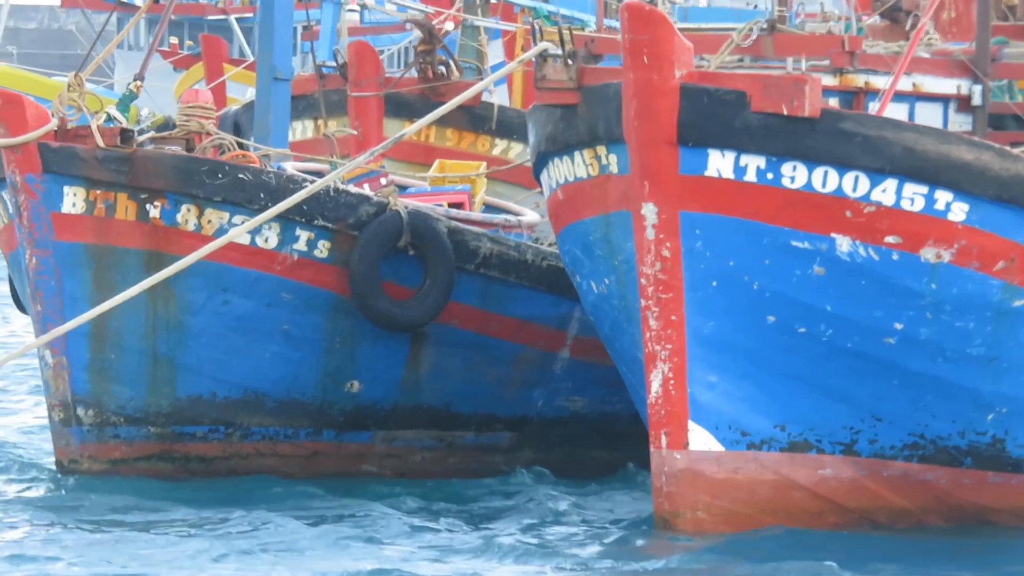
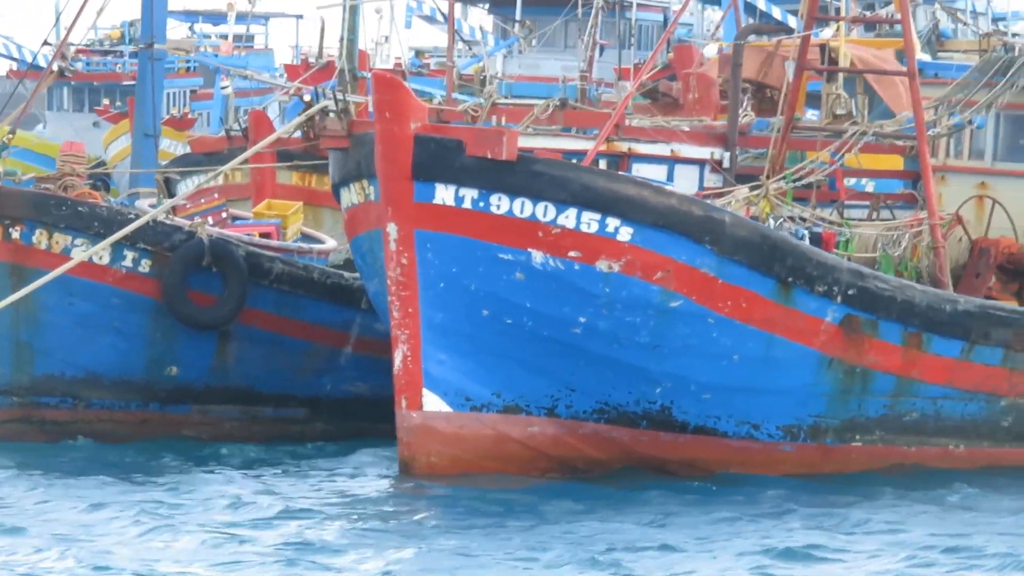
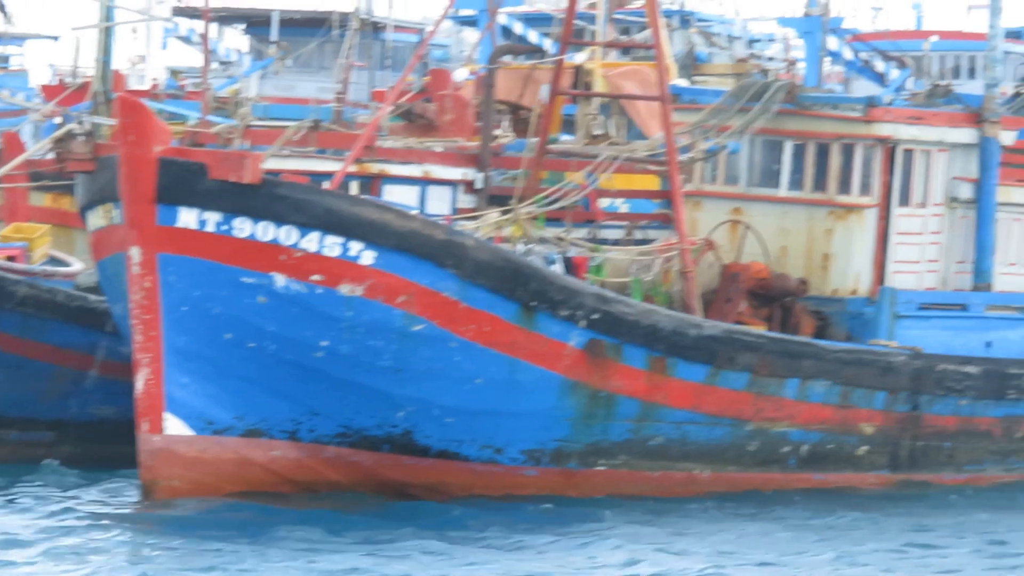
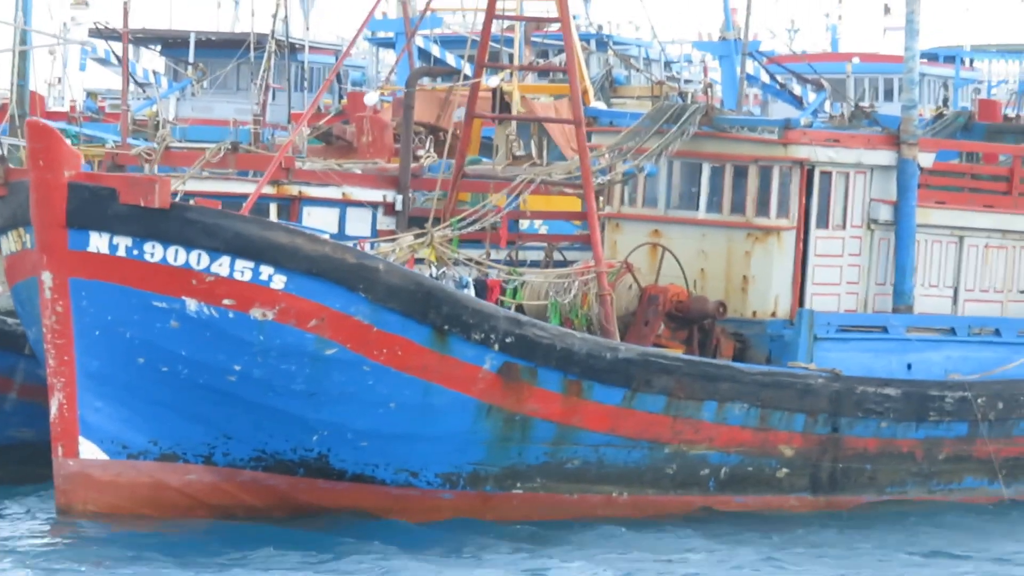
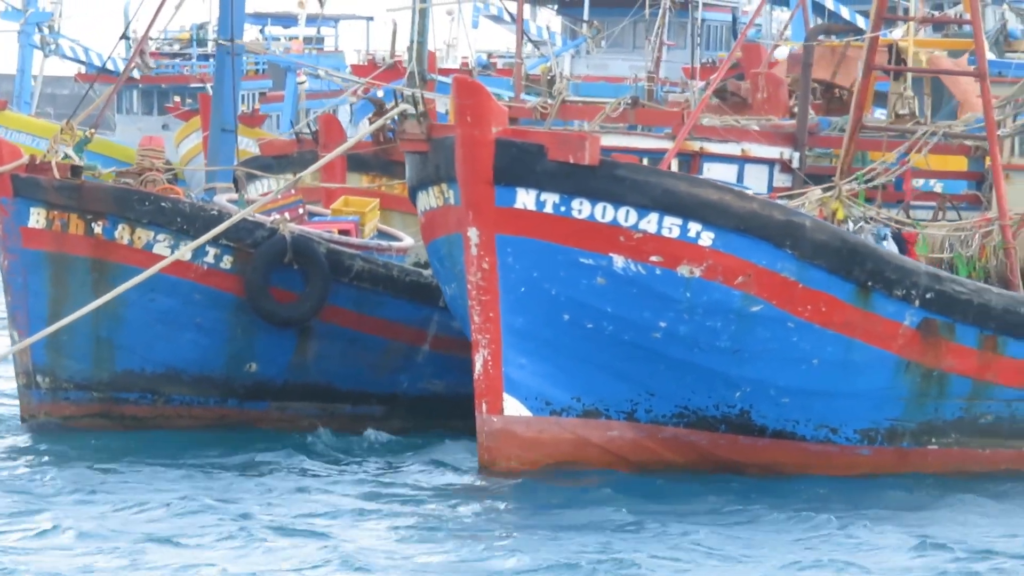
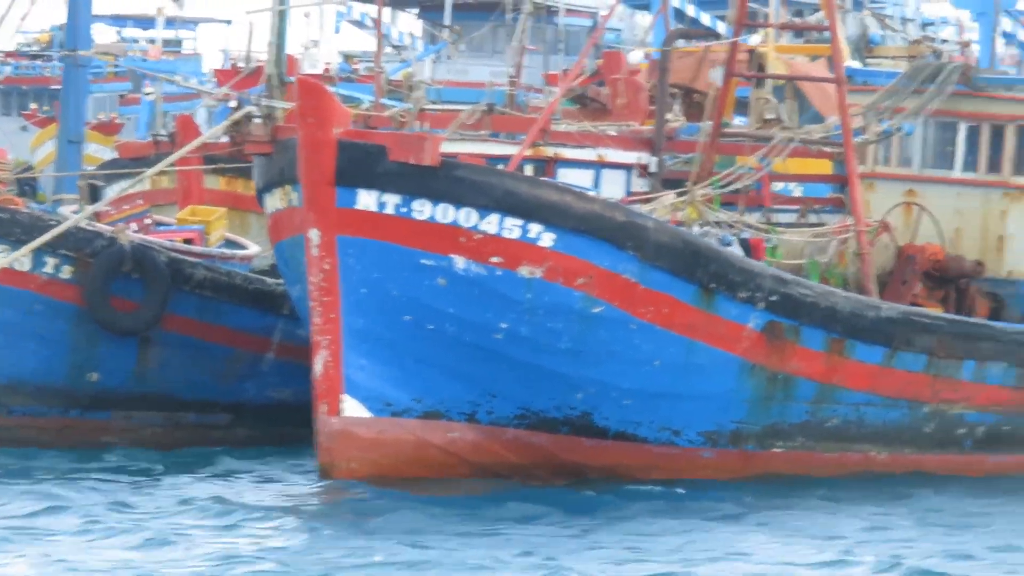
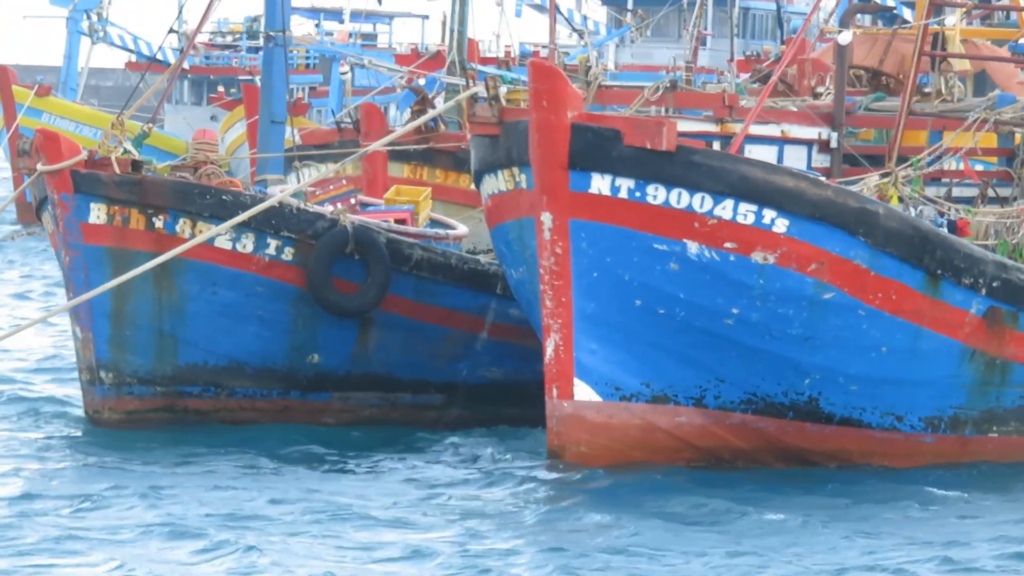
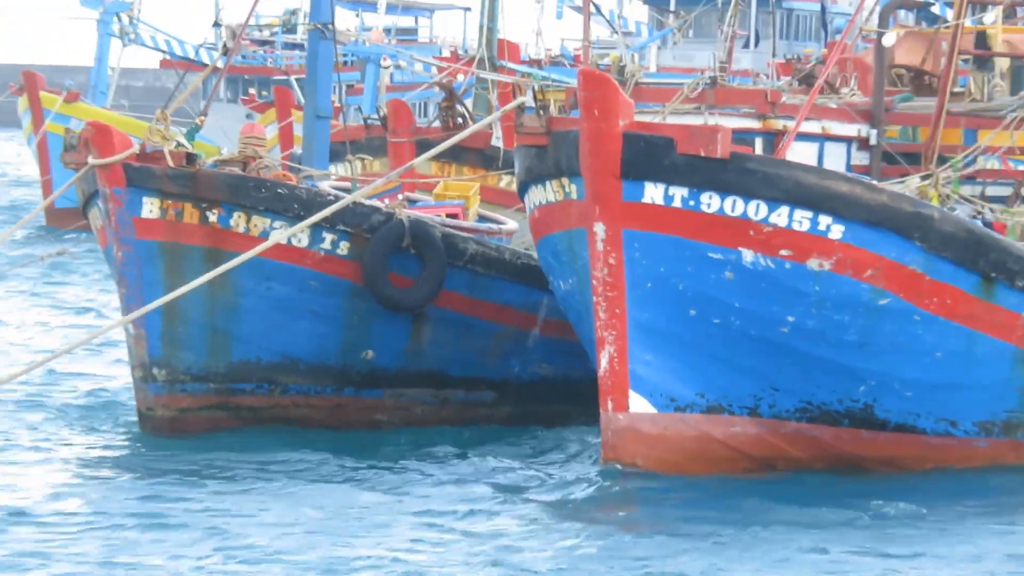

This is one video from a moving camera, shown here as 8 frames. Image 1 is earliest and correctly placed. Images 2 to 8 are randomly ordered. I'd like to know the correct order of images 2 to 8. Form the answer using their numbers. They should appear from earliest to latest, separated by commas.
8, 7, 5, 2, 6, 3, 4
